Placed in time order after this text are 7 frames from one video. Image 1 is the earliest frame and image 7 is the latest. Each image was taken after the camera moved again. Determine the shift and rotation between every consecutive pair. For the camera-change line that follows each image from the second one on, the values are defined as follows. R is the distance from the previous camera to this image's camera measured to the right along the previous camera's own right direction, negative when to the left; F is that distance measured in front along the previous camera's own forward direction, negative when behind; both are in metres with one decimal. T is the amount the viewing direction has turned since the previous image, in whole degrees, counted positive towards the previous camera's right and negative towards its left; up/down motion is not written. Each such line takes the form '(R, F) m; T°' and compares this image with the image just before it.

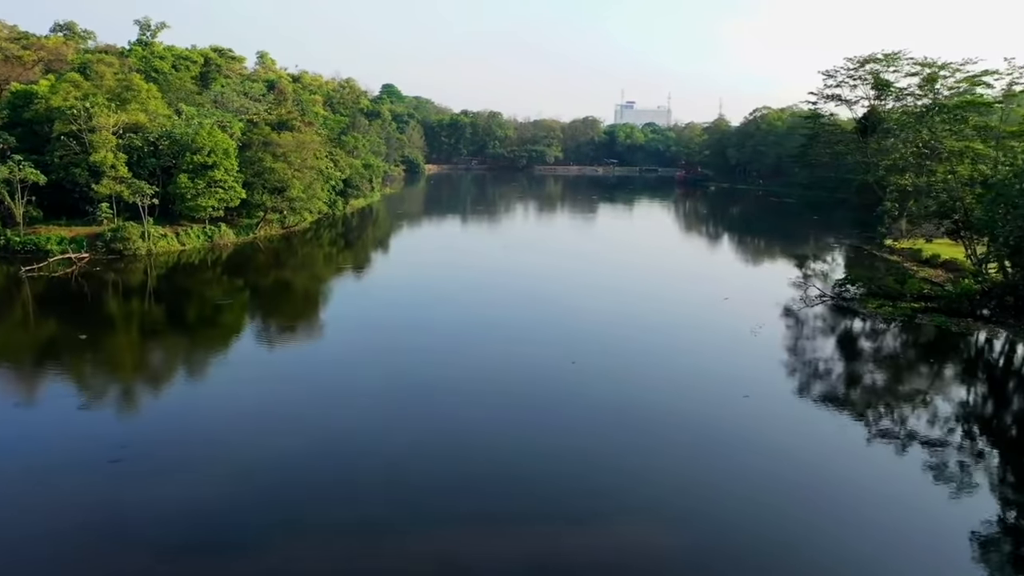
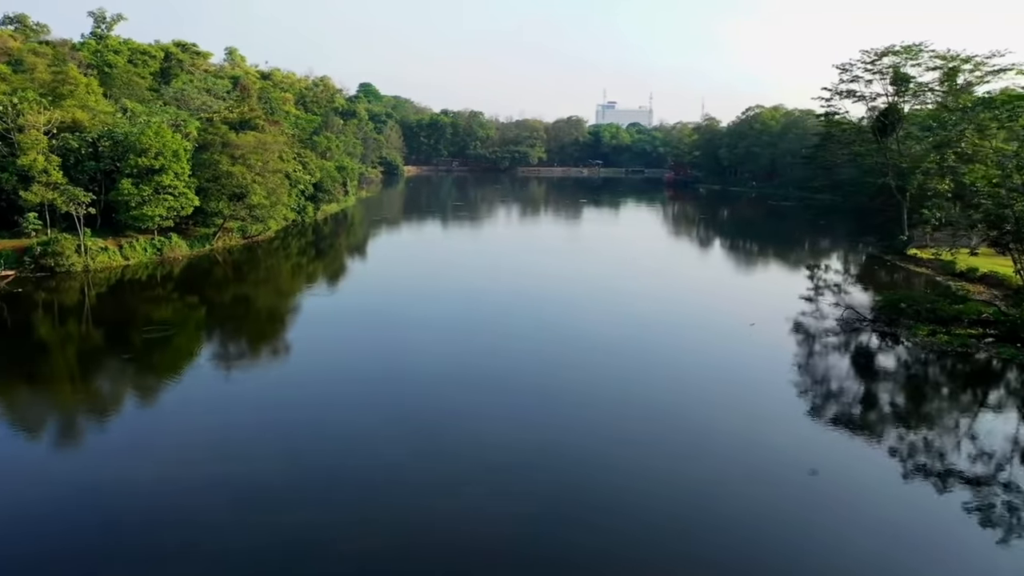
(-0.2, +2.0) m; +2°
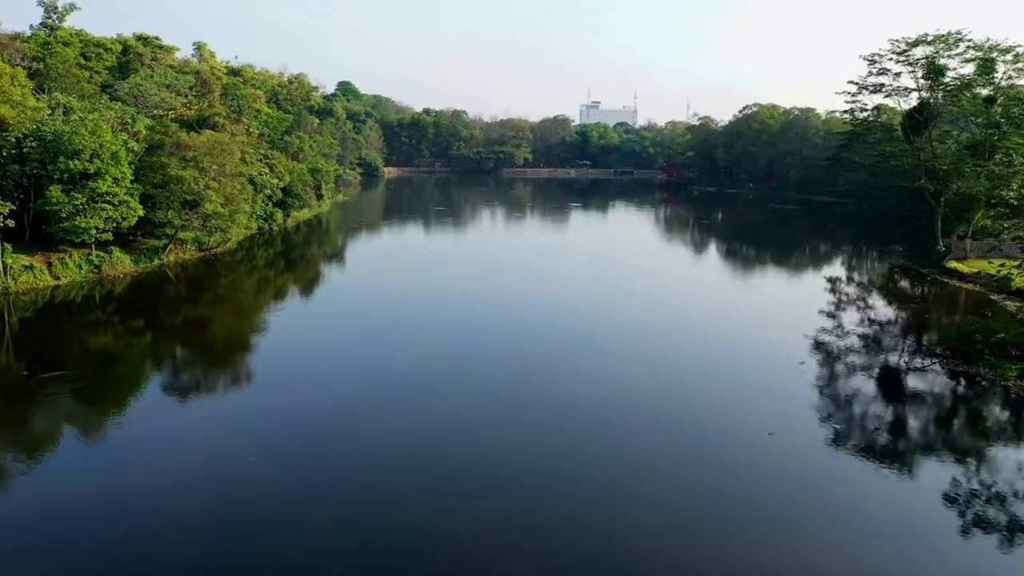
(-0.2, +2.1) m; +1°
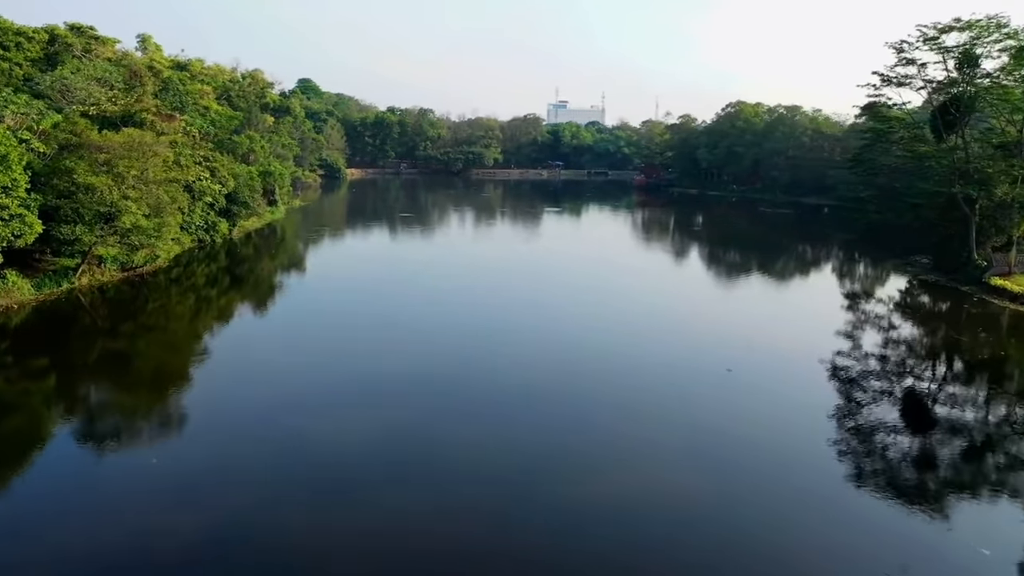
(-0.3, +2.4) m; +3°
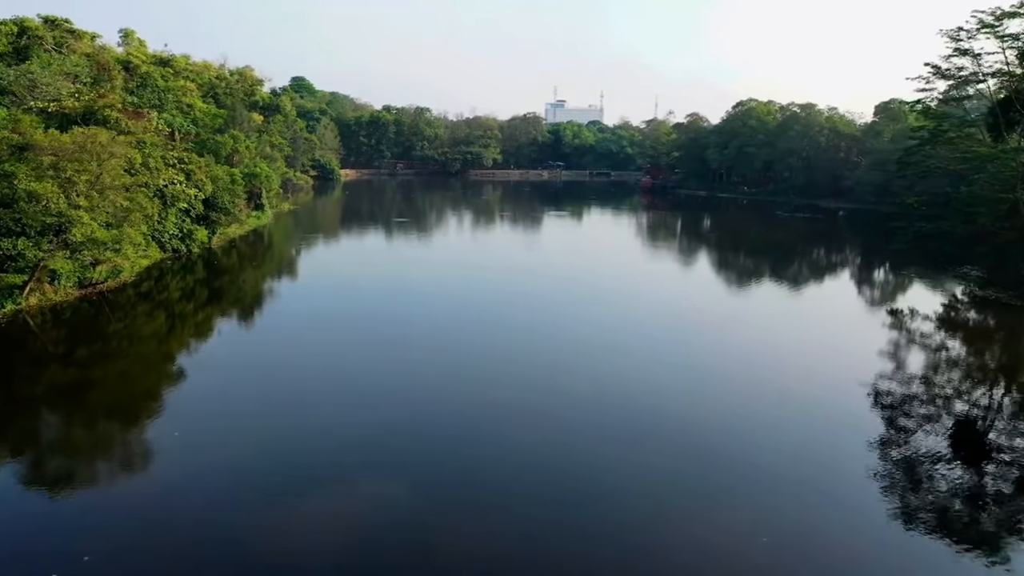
(-0.2, +1.7) m; 0°
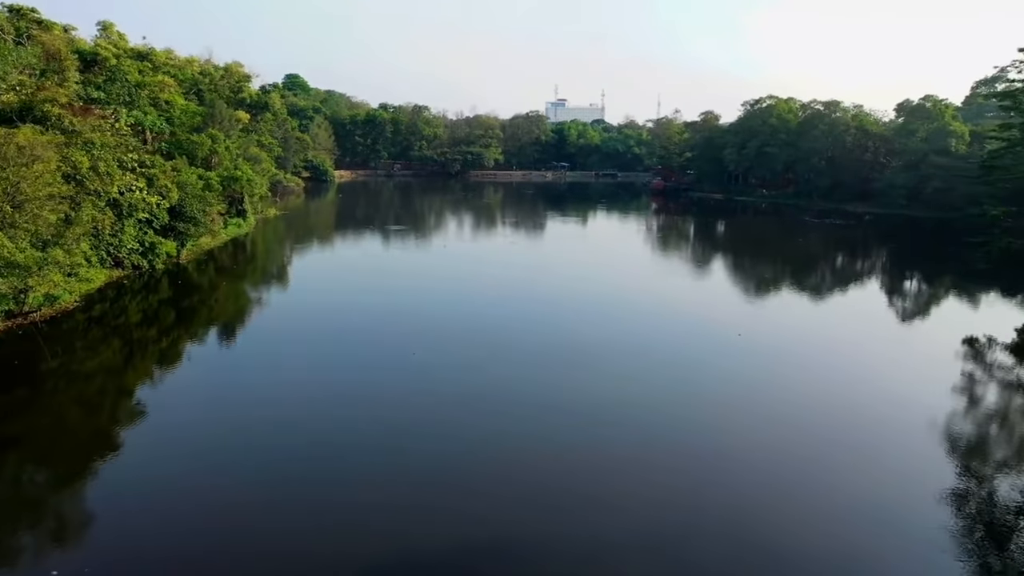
(-0.2, +2.2) m; 0°
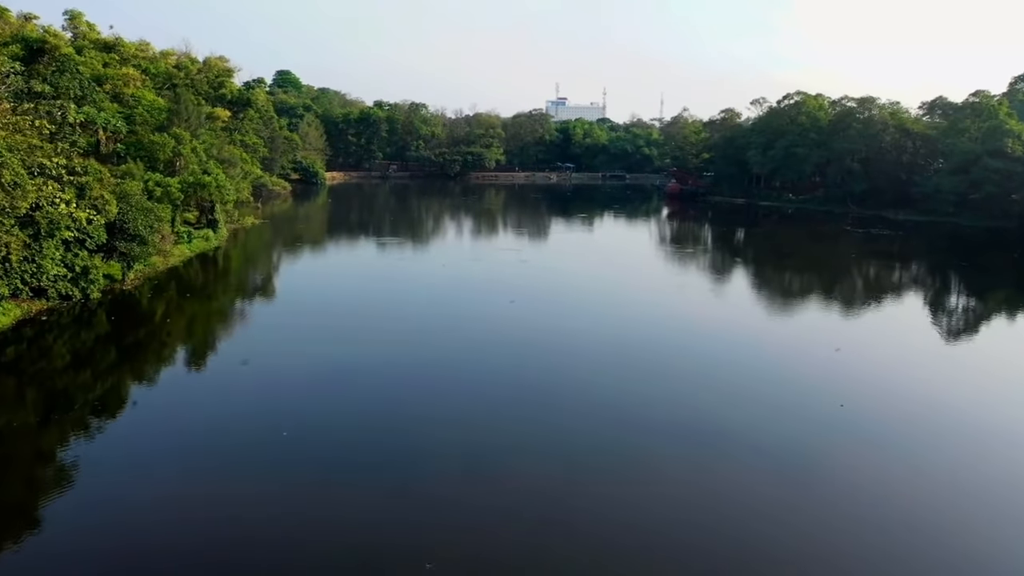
(-0.3, +2.8) m; 0°
